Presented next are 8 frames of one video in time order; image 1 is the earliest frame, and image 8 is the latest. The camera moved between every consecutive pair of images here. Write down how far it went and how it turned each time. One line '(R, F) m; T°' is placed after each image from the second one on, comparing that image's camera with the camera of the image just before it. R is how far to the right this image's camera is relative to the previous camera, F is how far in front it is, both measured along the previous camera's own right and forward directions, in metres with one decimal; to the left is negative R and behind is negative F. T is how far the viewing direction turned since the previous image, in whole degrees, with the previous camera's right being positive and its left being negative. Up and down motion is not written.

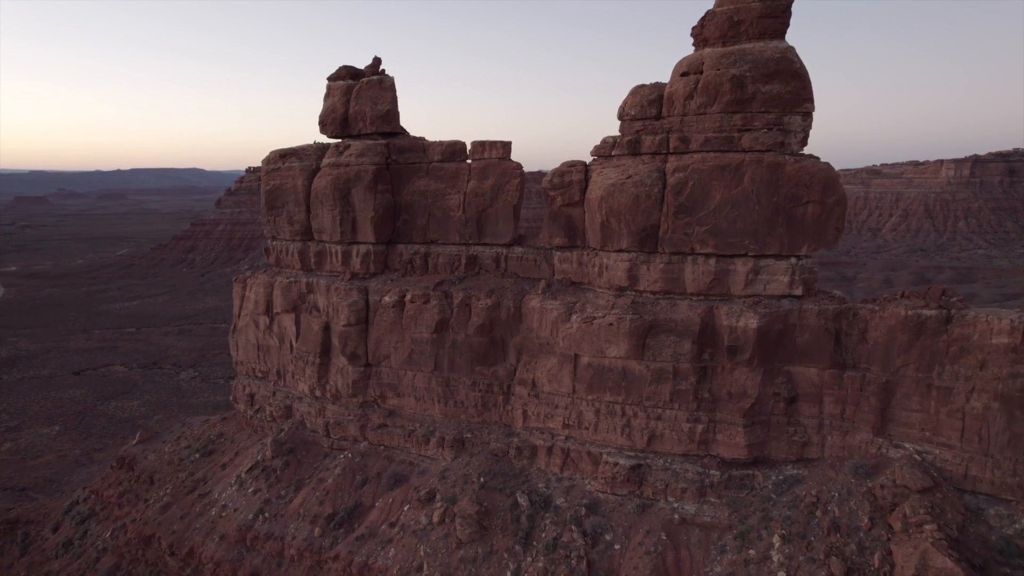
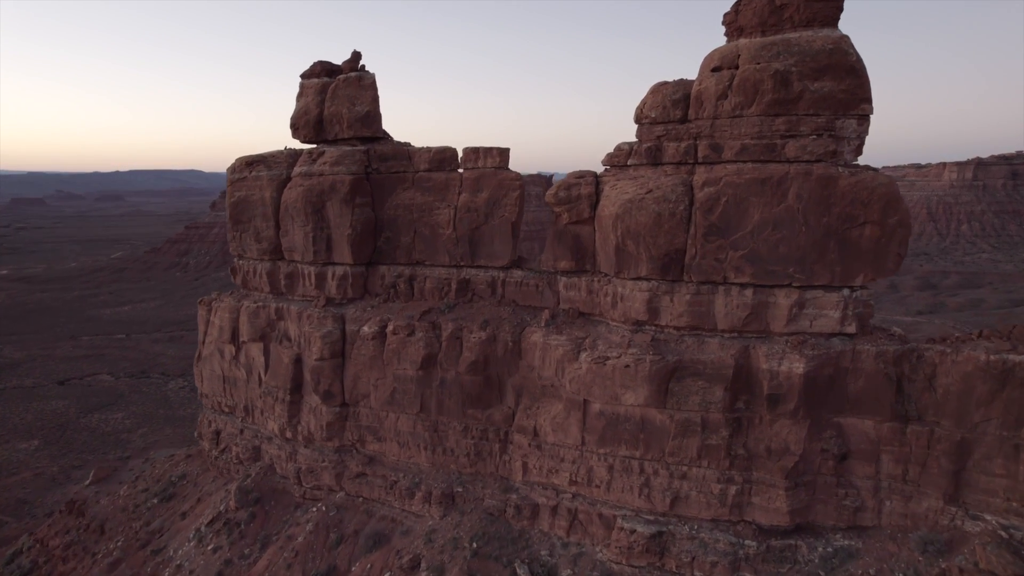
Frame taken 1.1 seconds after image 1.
(0.0, +1.9) m; 0°
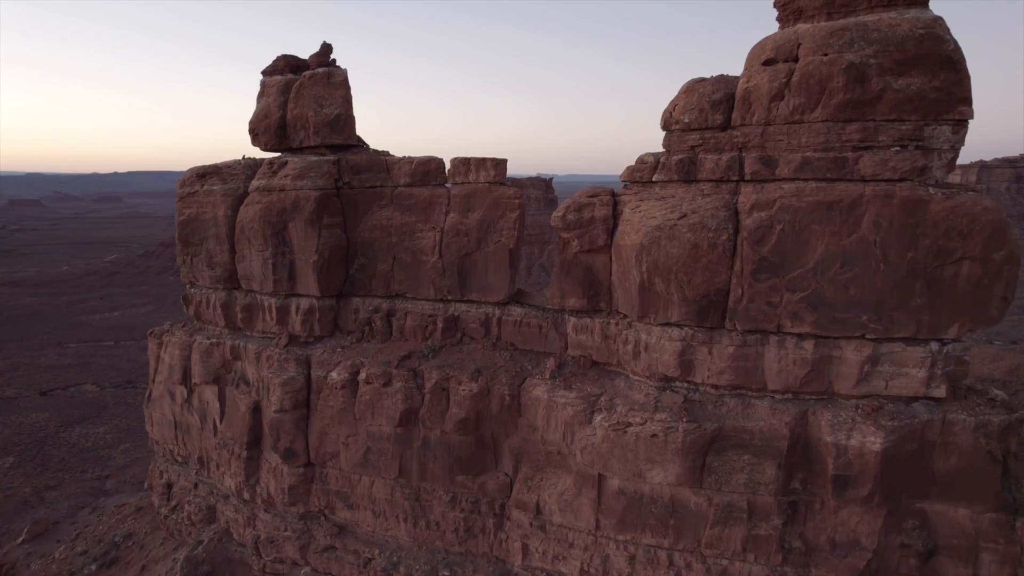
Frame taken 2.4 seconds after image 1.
(0.0, +2.1) m; 0°
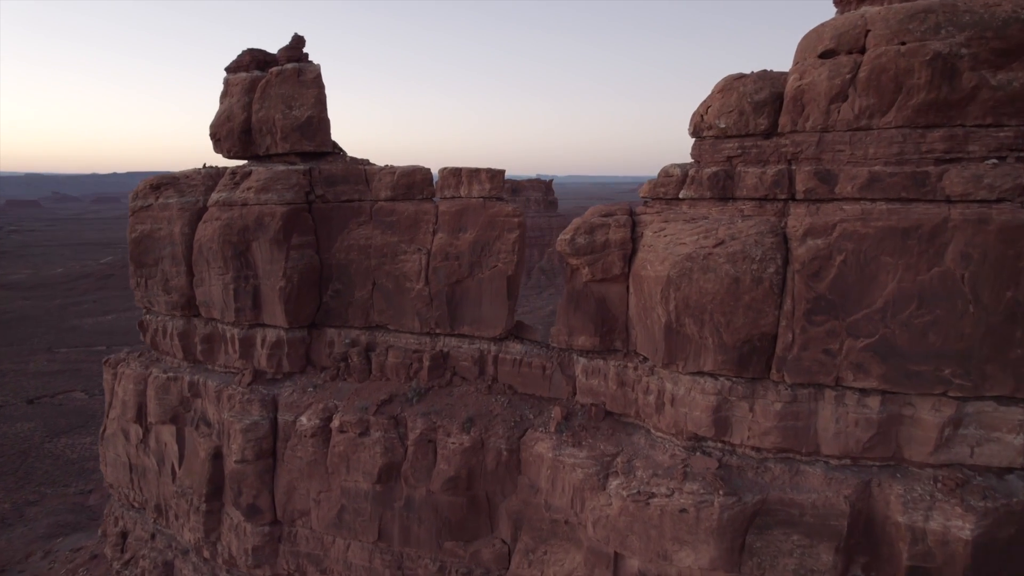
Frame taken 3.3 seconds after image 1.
(0.0, +1.5) m; 0°
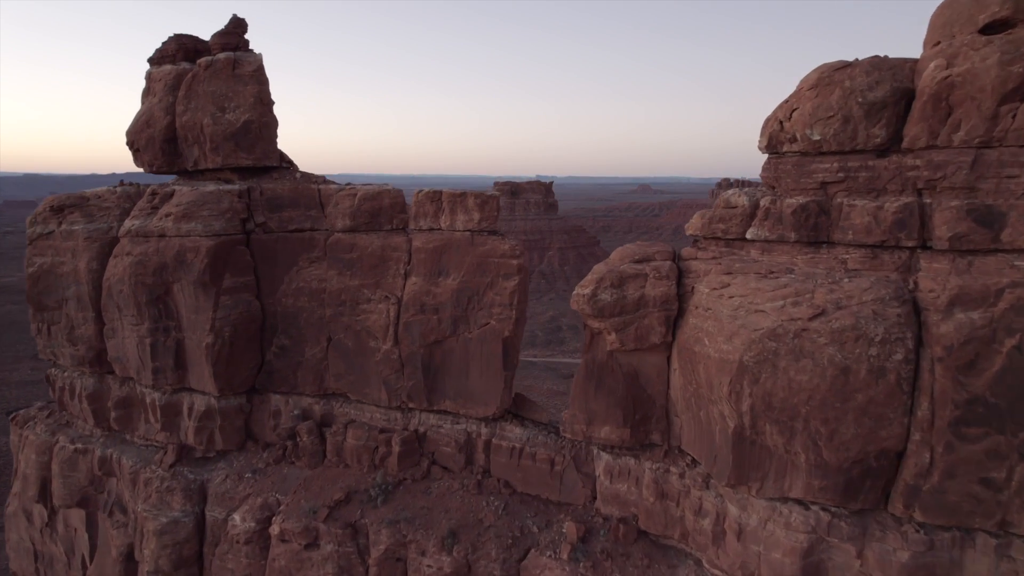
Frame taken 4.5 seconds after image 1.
(0.0, +2.1) m; 0°
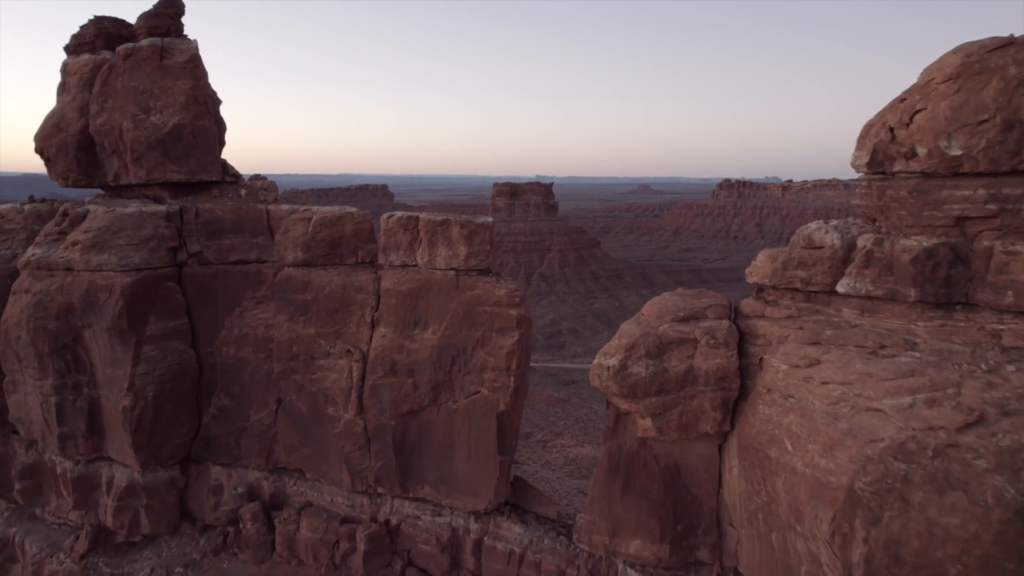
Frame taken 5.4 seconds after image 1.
(0.0, +1.5) m; 0°
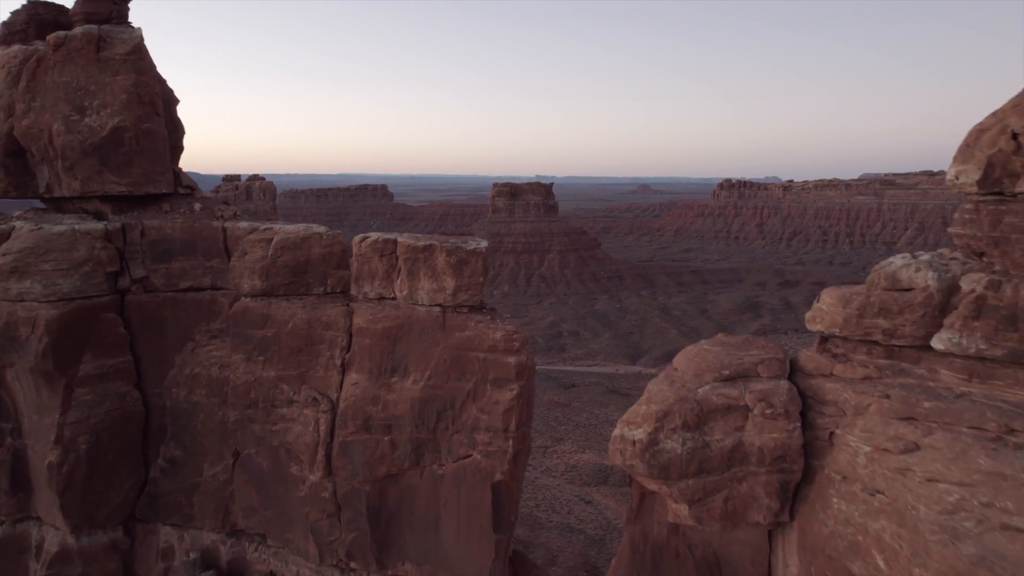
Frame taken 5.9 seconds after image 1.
(0.0, +0.9) m; 0°
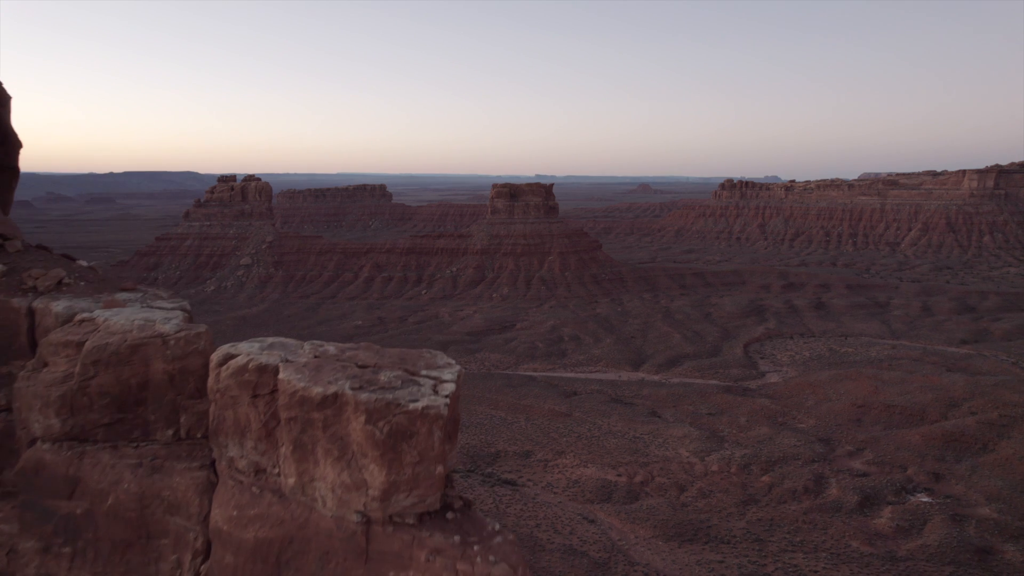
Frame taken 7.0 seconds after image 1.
(0.0, +2.0) m; 0°
